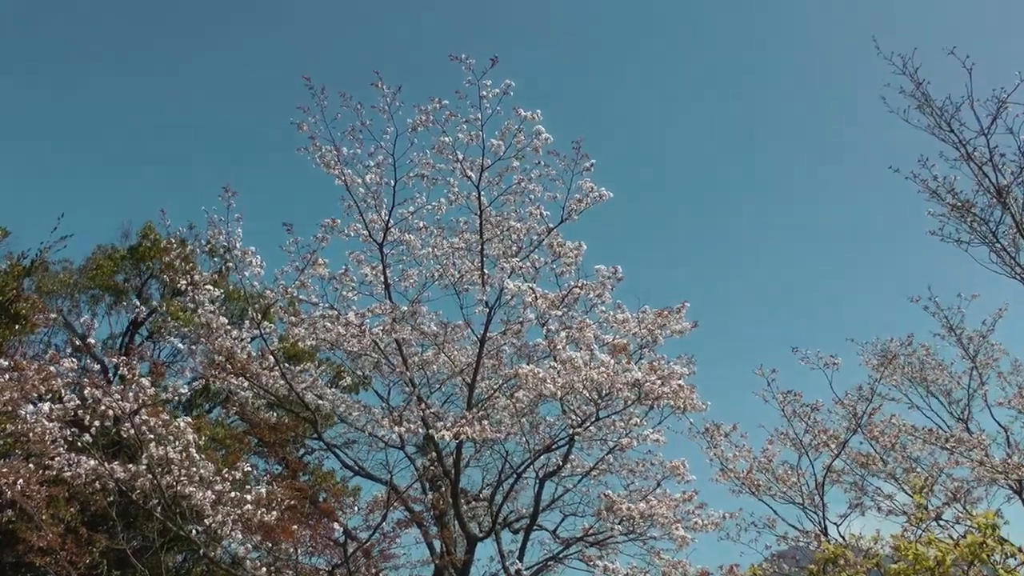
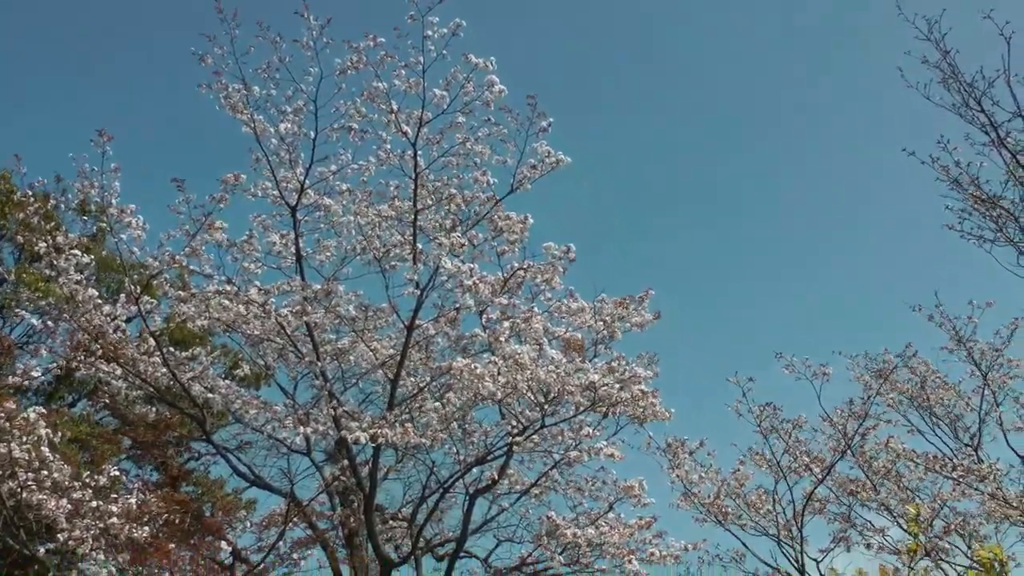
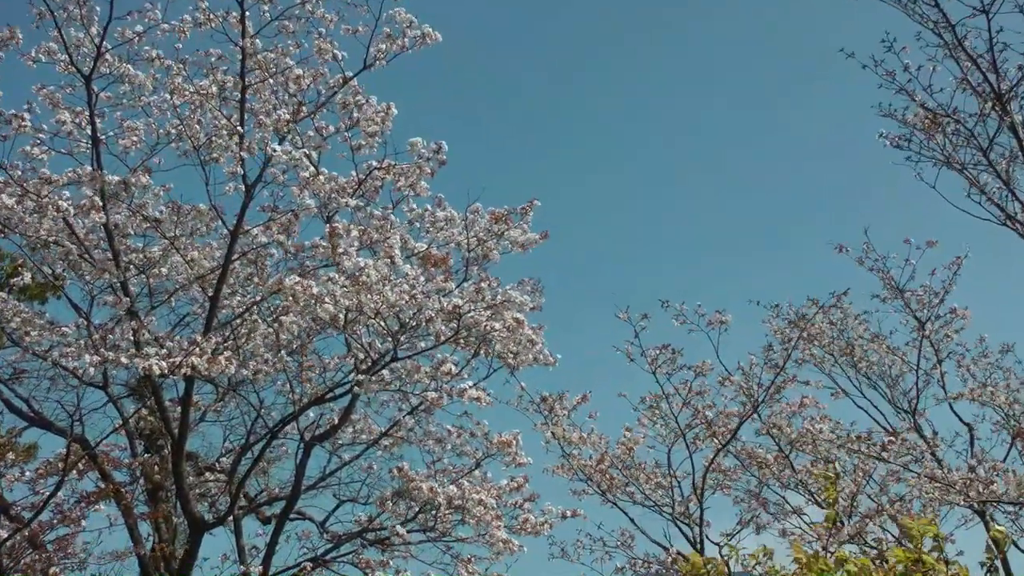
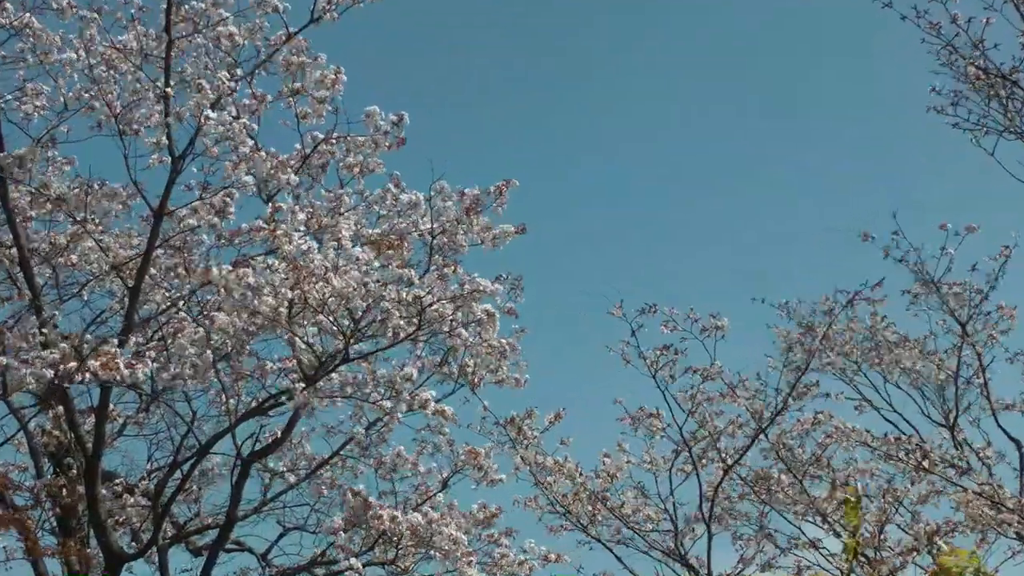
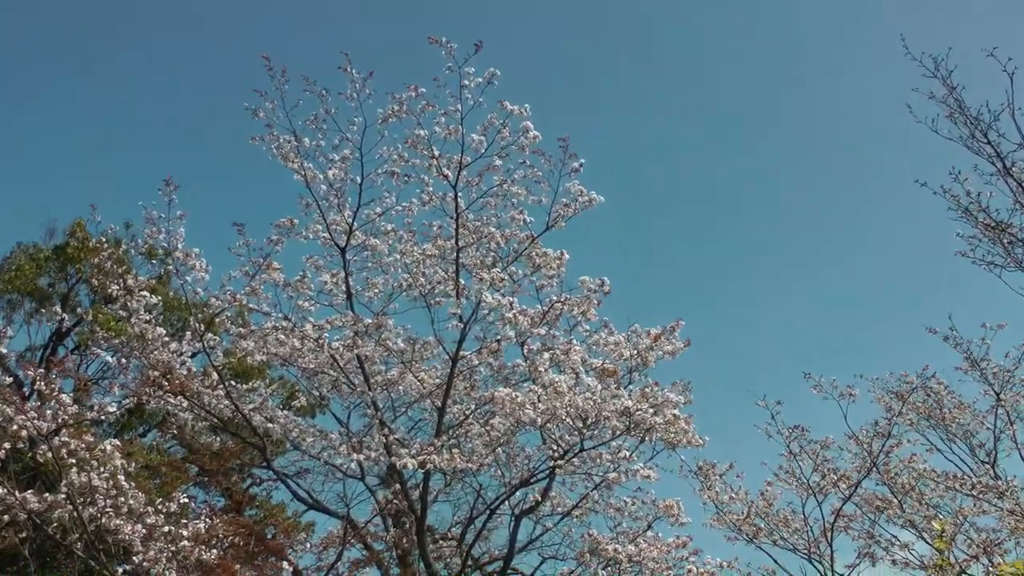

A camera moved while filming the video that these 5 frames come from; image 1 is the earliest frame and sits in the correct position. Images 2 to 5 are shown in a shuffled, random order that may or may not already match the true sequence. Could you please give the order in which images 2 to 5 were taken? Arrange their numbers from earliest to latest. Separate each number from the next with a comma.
5, 2, 3, 4
